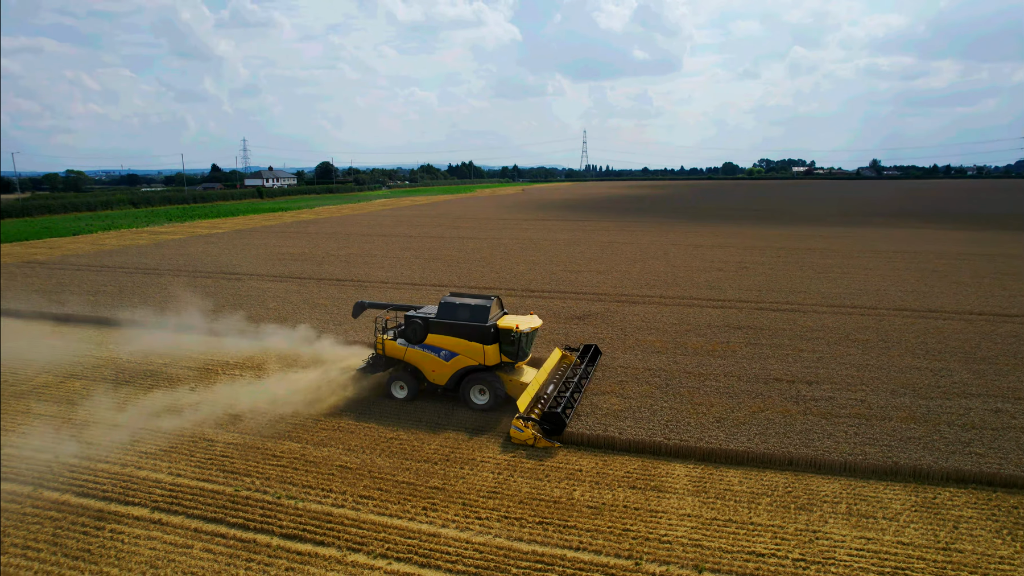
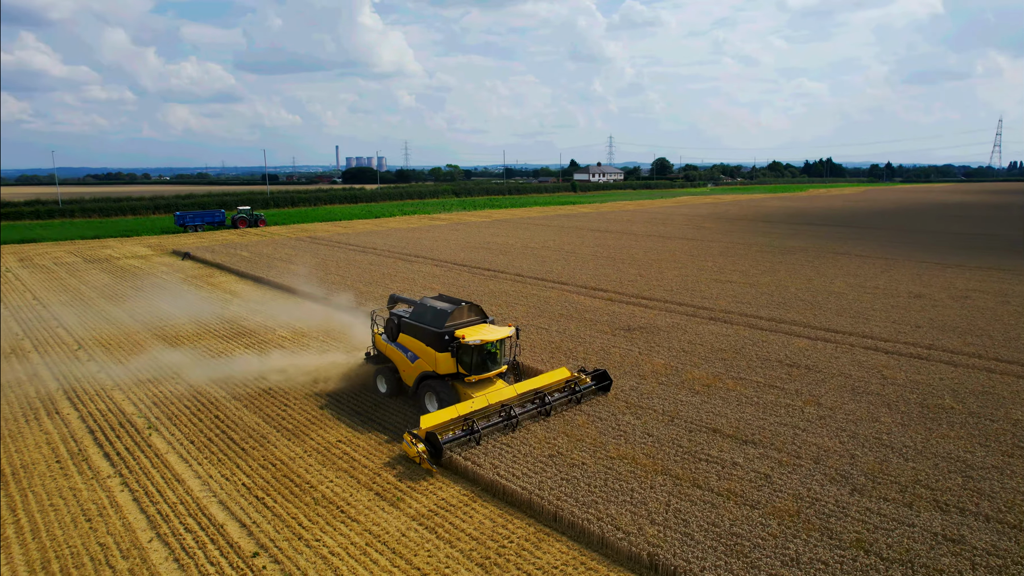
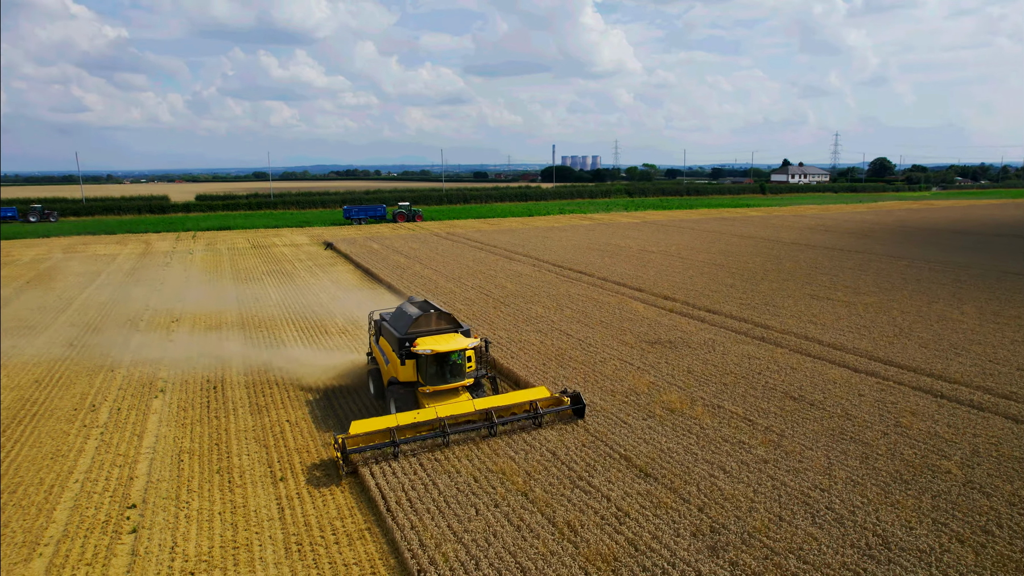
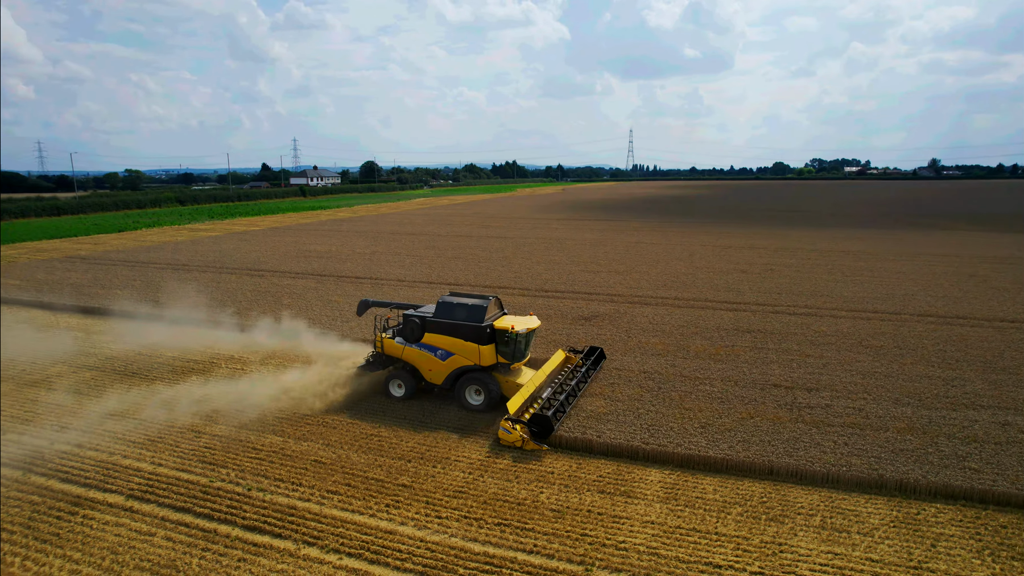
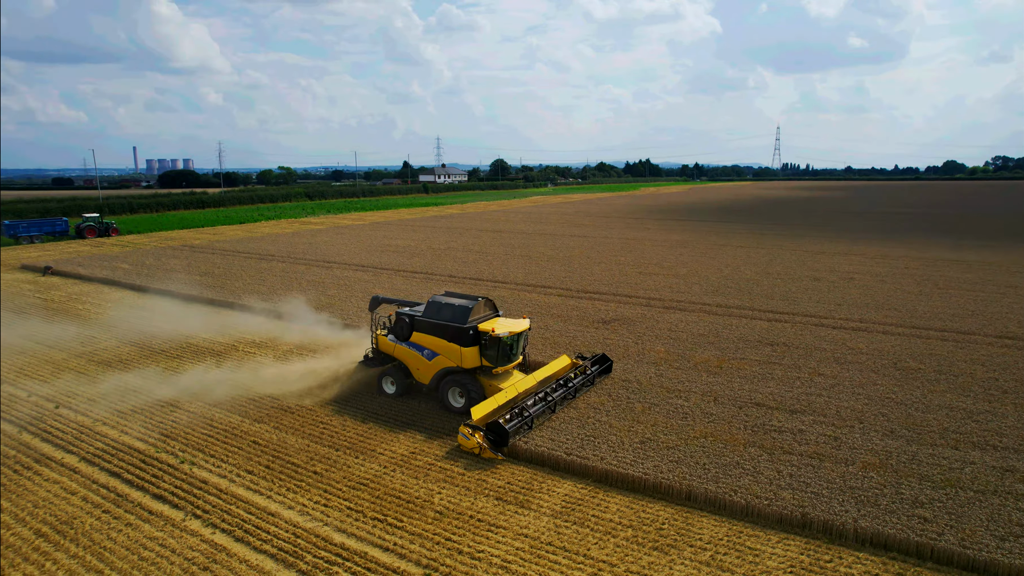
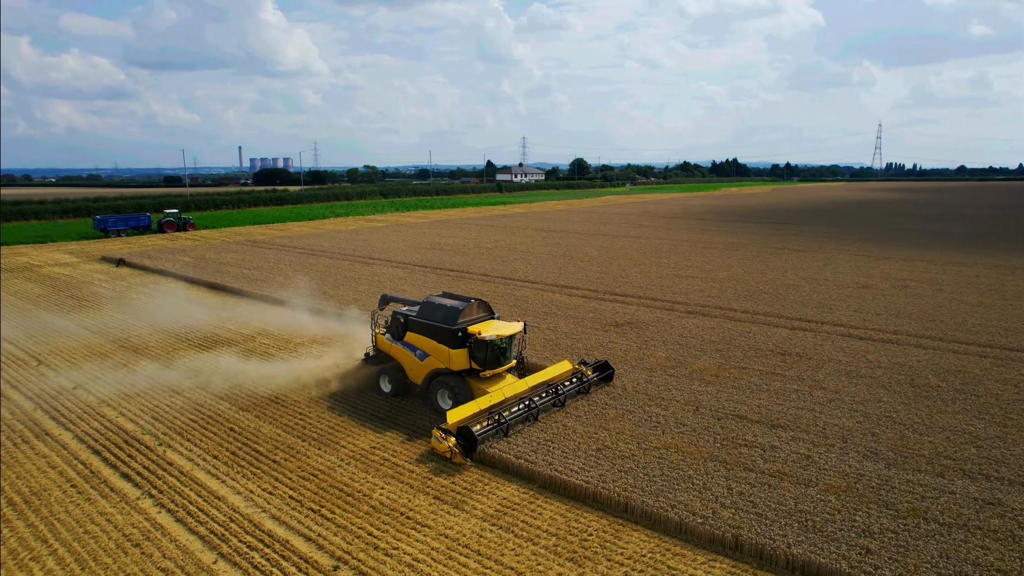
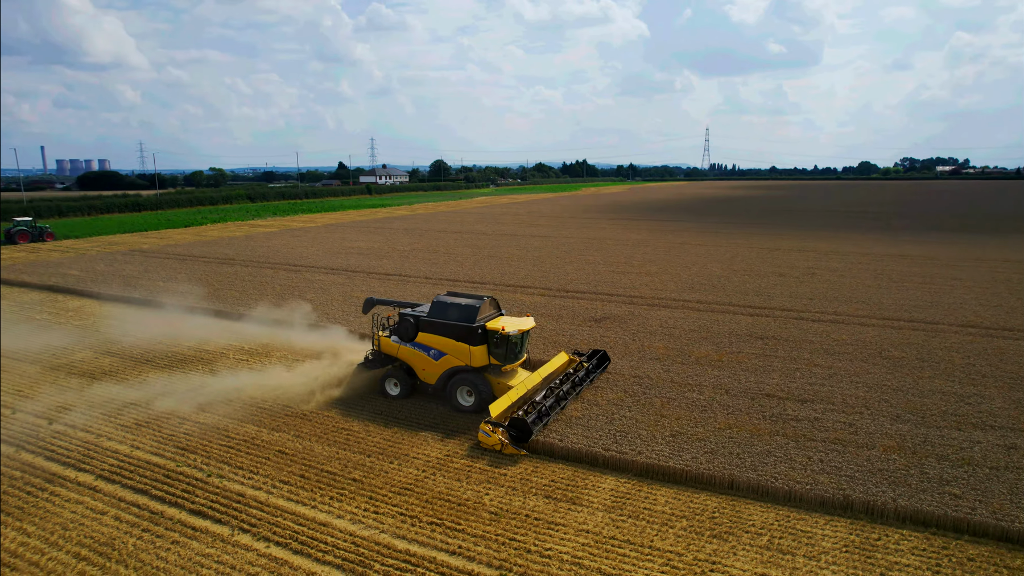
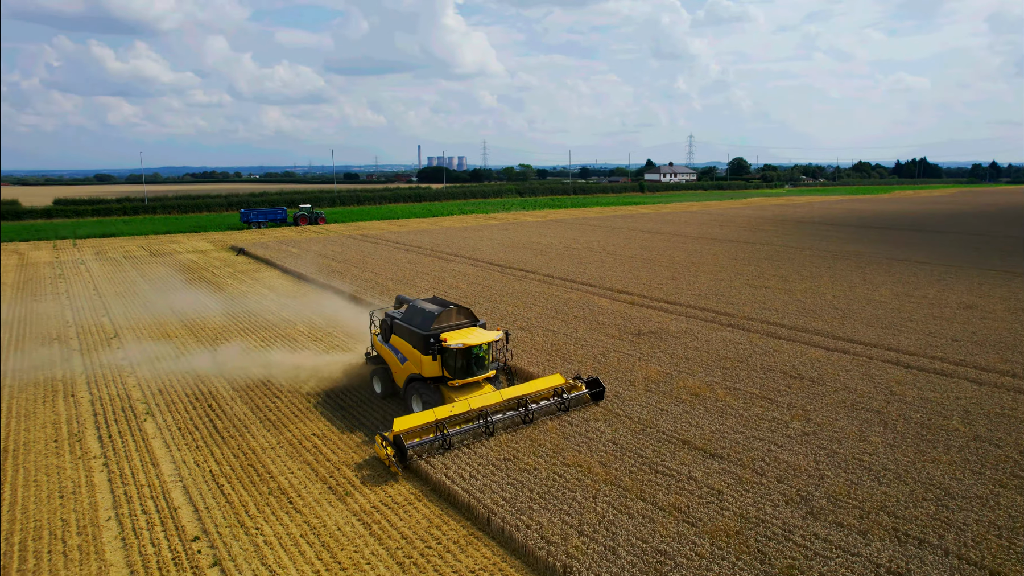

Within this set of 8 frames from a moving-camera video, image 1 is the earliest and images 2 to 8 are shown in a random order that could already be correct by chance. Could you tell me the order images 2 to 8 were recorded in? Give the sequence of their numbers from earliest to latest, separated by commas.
4, 7, 5, 6, 2, 8, 3
